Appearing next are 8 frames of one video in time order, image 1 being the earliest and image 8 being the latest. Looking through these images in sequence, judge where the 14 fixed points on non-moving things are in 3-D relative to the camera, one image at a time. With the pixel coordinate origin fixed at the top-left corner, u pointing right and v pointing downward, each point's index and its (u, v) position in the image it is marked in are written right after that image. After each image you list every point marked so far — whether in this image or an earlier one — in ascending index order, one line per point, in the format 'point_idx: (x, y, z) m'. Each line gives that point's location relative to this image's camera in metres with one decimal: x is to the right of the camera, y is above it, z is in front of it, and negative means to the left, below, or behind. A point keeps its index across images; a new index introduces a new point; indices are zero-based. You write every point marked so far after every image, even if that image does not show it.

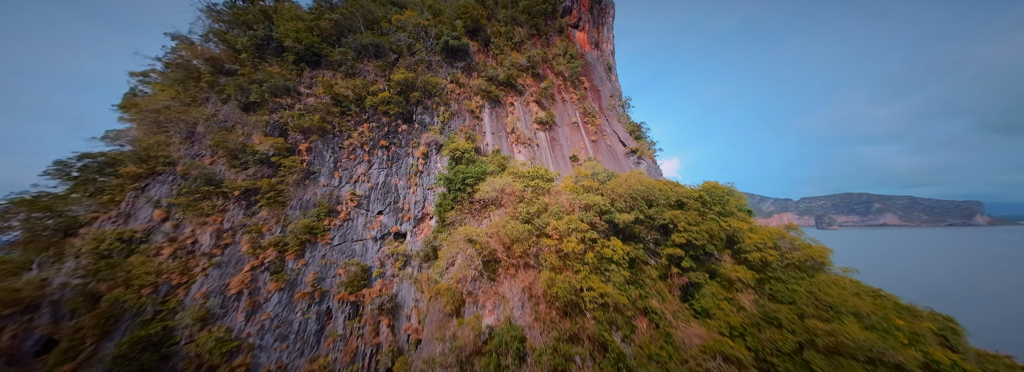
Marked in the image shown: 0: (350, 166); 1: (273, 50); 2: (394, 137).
0: (-8.1, +1.1, +11.7) m
1: (-12.6, +7.0, +12.1) m
2: (-6.6, +2.8, +13.1) m
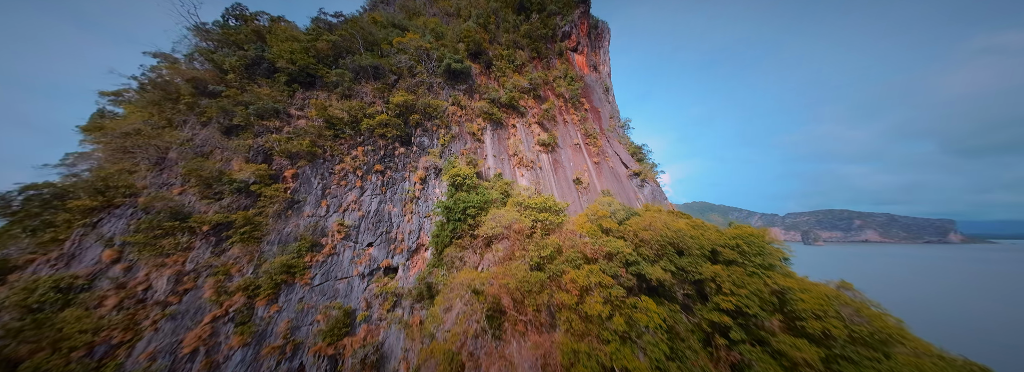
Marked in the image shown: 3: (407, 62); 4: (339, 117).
0: (-7.9, -0.3, +10.7) m
1: (-12.4, +5.7, +11.5) m
2: (-6.4, +1.4, +12.3) m
3: (-6.4, +7.5, +14.5) m
4: (-8.6, +3.4, +11.7) m
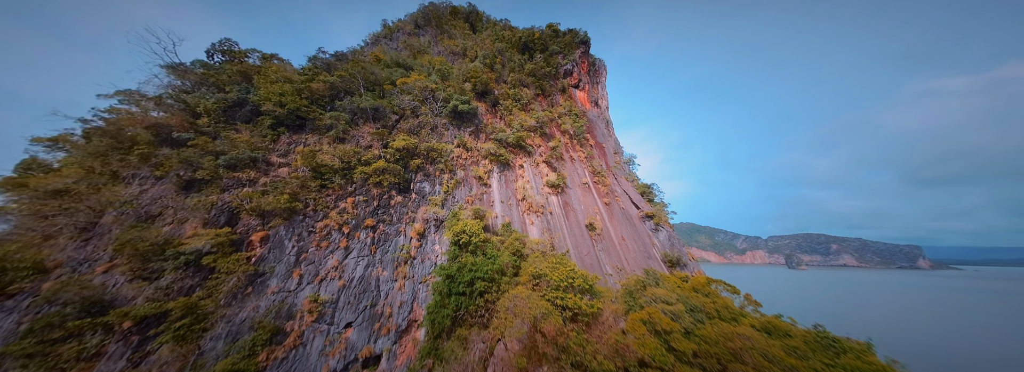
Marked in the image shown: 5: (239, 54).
0: (-7.4, -2.7, +8.9) m
1: (-11.8, +3.2, +10.3) m
2: (-5.9, -1.2, +10.6) m
3: (-5.8, +4.7, +13.5) m
4: (-8.0, +0.9, +10.2) m
5: (-14.6, +6.9, +12.1) m
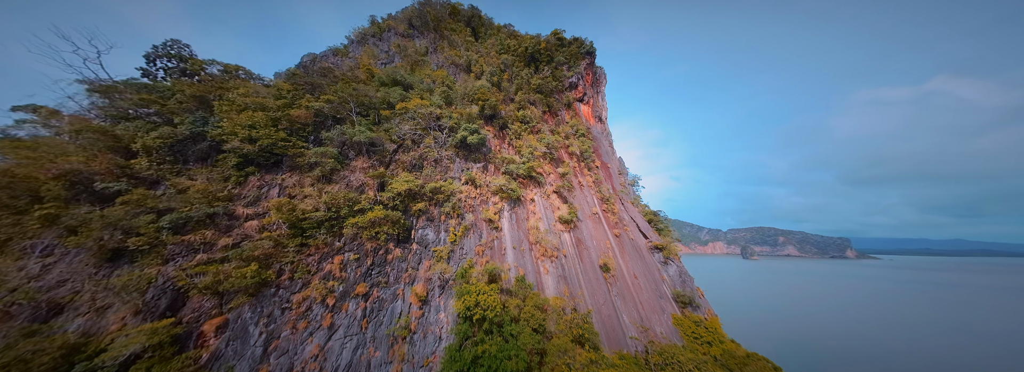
0: (-6.5, -4.7, +7.0) m
1: (-10.8, +1.3, +8.1) m
2: (-5.1, -3.3, +8.8) m
3: (-5.0, +2.6, +11.7) m
4: (-7.1, -1.1, +8.3) m
5: (-13.6, +5.1, +9.8) m
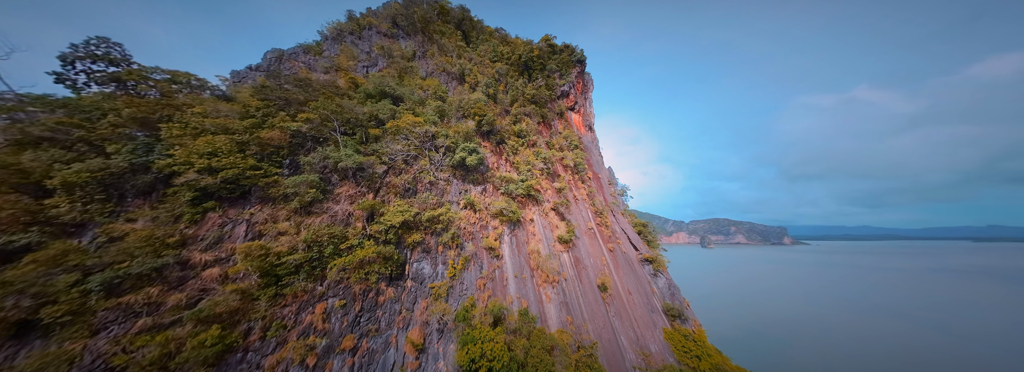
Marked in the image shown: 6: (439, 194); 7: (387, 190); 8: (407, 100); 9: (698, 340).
0: (-6.2, -5.9, +5.9) m
1: (-10.5, +0.1, +6.7) m
2: (-4.9, -4.5, +7.8) m
3: (-4.9, +1.4, +10.6) m
4: (-6.9, -2.3, +7.1) m
5: (-13.3, +4.0, +8.2) m
6: (-3.4, -0.4, +10.7) m
7: (-5.3, -0.2, +9.8) m
8: (-5.7, +4.6, +12.5) m
9: (+13.9, -11.5, +17.5) m
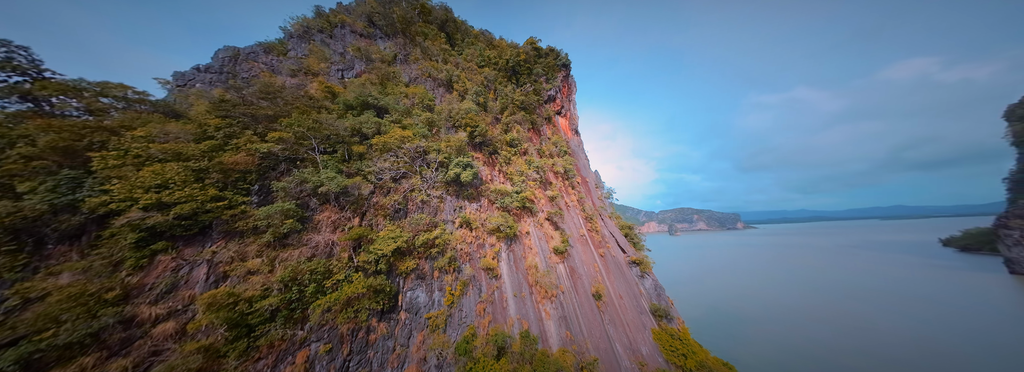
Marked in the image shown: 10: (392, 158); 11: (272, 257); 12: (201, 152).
0: (-5.8, -6.8, +5.1) m
1: (-10.3, -0.9, +5.5) m
2: (-4.7, -5.4, +7.0) m
3: (-5.1, +0.6, +9.8) m
4: (-6.7, -3.2, +6.2) m
5: (-13.3, +2.9, +6.8) m
6: (-3.5, -1.2, +10.0) m
7: (-5.3, -1.0, +9.0) m
8: (-6.0, +3.8, +11.7) m
9: (+13.5, -11.9, +18.1) m
10: (-5.2, +1.3, +9.9) m
11: (-7.1, -2.1, +6.8) m
12: (-9.3, +1.1, +7.0) m
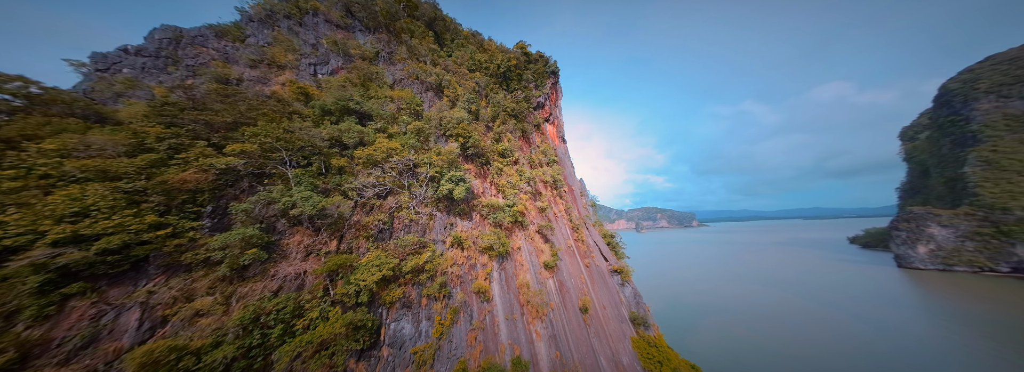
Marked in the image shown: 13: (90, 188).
0: (-5.8, -7.5, +4.1) m
1: (-10.1, -1.4, +4.2) m
2: (-4.8, -6.0, +6.2) m
3: (-5.2, -0.1, +8.9) m
4: (-6.6, -3.8, +5.2) m
5: (-13.2, +2.5, +5.2) m
6: (-3.8, -1.9, +9.2) m
7: (-5.5, -1.7, +8.0) m
8: (-6.2, +3.1, +10.7) m
9: (+12.2, -13.0, +18.6) m
10: (-5.3, +0.6, +9.0) m
11: (-7.1, -2.7, +5.8) m
12: (-9.2, +0.5, +5.7) m
13: (-9.2, 0.0, +5.1) m
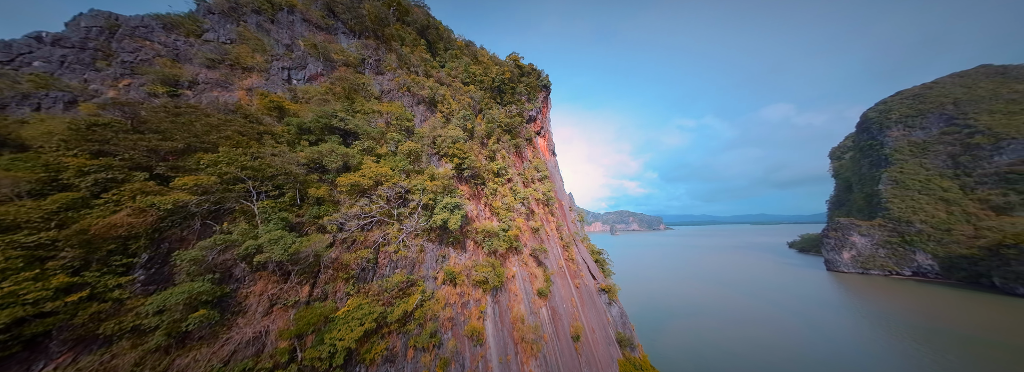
0: (-5.6, -8.5, +2.9) m
1: (-9.7, -2.3, +2.8) m
2: (-4.7, -7.1, +5.0) m
3: (-5.1, -1.2, +7.8) m
4: (-6.4, -4.8, +4.0) m
5: (-12.7, +1.7, +3.6) m
6: (-3.8, -3.1, +8.3) m
7: (-5.3, -2.8, +6.9) m
8: (-6.2, +2.1, +9.6) m
9: (+11.2, -14.8, +18.6) m
10: (-5.2, -0.4, +7.9) m
11: (-6.8, -3.7, +4.5) m
12: (-8.9, -0.4, +4.4) m
13: (-8.8, -0.8, +3.8) m
